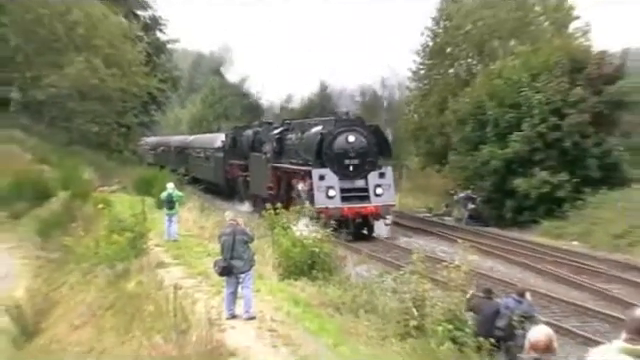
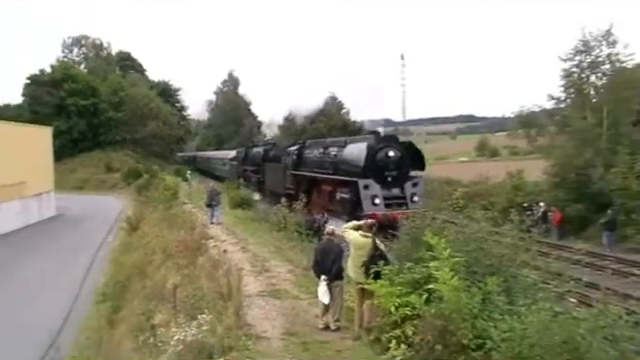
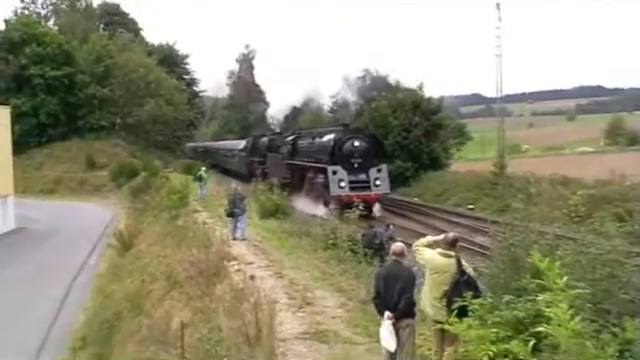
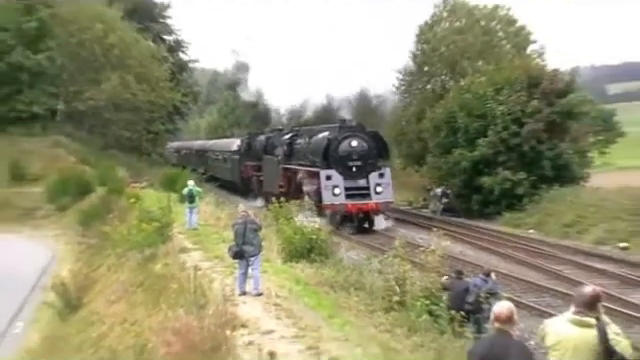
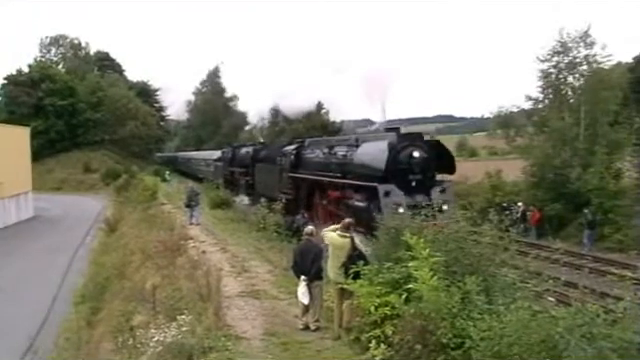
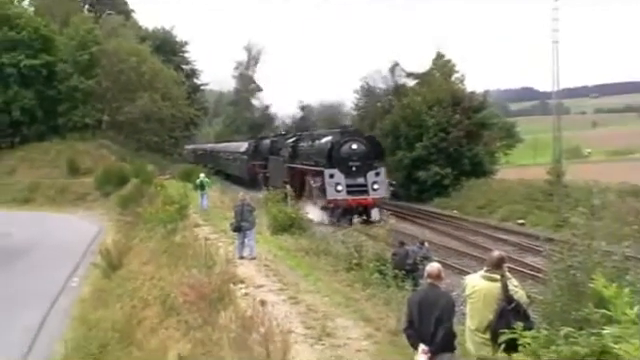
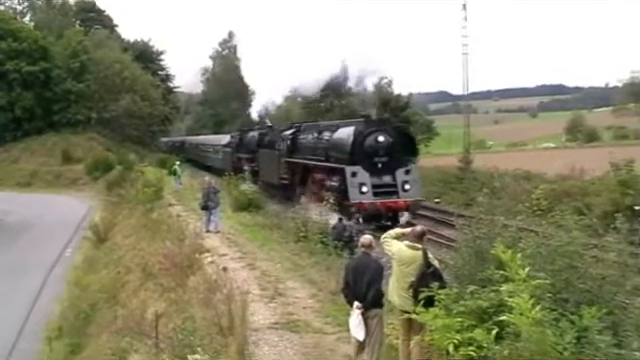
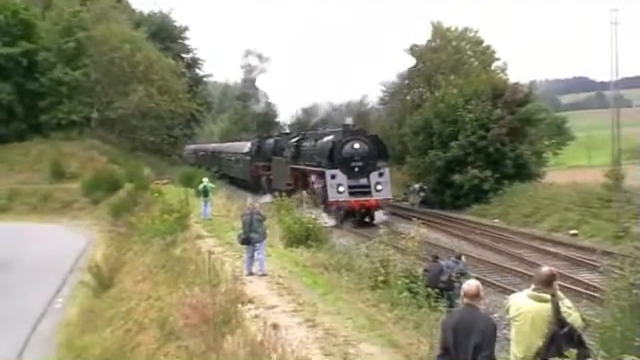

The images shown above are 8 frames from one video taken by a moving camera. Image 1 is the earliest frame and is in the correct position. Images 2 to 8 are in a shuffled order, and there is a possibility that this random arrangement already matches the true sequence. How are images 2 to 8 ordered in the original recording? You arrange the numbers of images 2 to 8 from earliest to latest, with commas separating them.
4, 8, 6, 3, 7, 2, 5
